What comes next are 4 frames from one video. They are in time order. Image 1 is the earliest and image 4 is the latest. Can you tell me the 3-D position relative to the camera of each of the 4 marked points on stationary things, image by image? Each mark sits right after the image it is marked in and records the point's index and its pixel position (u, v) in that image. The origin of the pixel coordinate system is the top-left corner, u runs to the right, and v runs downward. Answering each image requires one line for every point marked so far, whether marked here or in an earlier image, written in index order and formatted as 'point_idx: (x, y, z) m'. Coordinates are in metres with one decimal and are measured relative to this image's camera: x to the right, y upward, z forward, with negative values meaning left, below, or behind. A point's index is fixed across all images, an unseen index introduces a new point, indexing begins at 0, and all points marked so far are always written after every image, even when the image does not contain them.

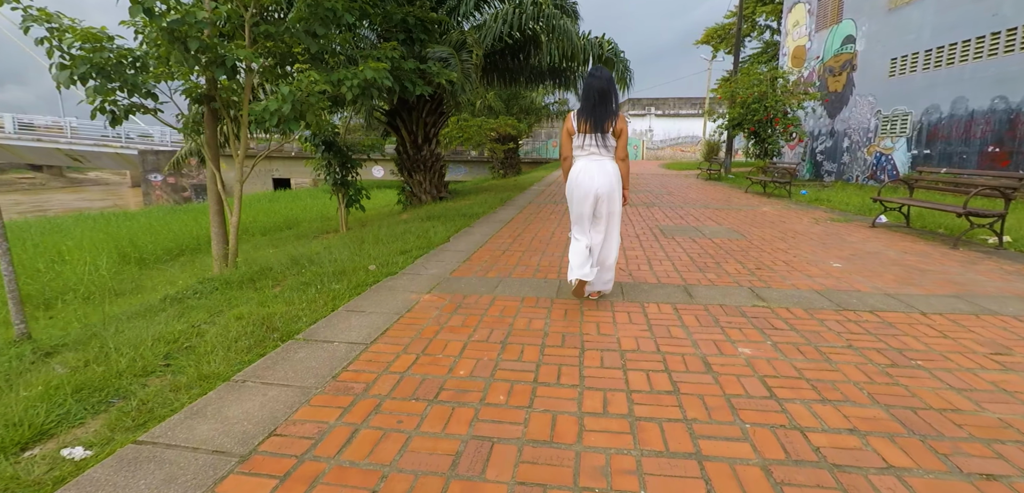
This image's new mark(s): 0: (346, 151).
0: (-2.7, +1.5, +7.5) m
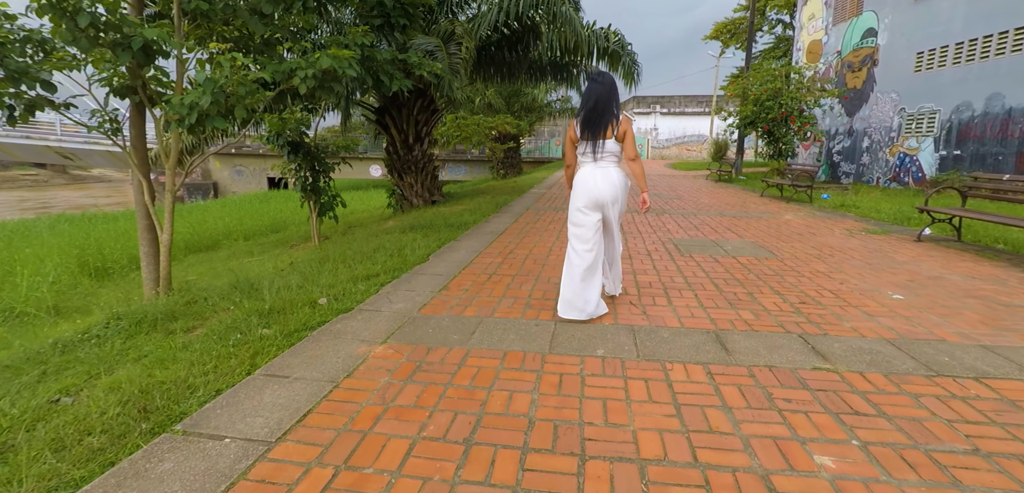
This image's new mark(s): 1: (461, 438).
0: (-2.8, +1.3, +6.6) m
1: (-0.2, -0.8, +2.0) m
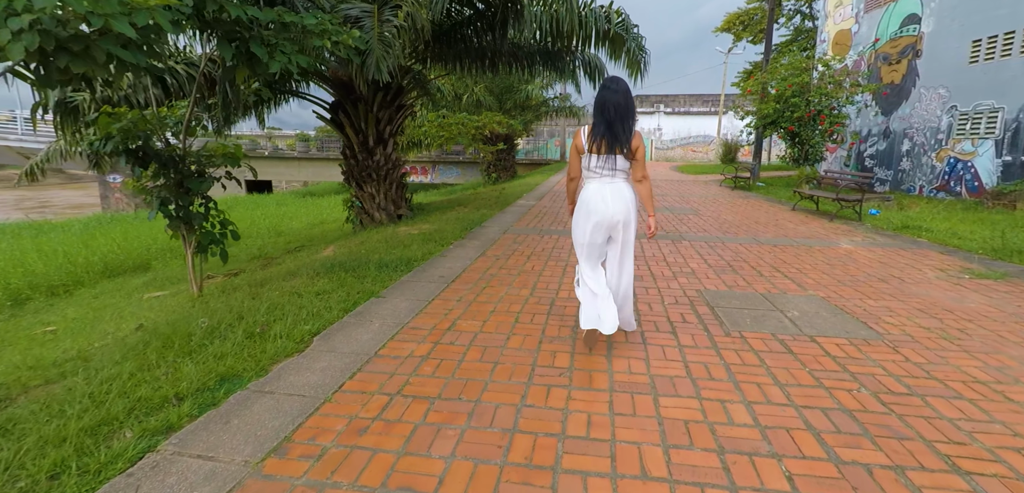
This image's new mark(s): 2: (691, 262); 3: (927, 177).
0: (-3.2, +0.8, +4.6) m
1: (-0.7, -1.3, 0.0) m
2: (+2.1, -0.2, +5.5) m
3: (+11.6, +1.9, +13.0) m
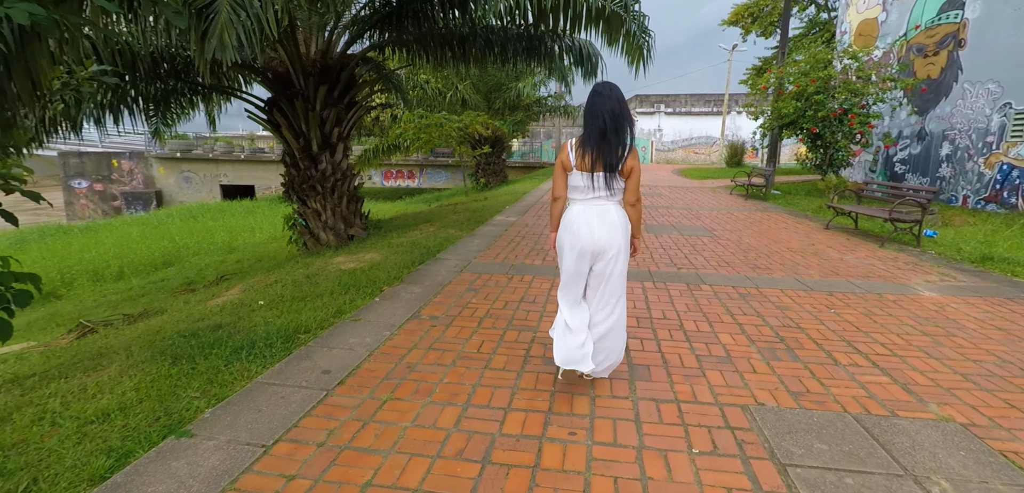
0: (-3.6, +0.3, +2.8) m
1: (-1.1, -1.8, -1.8) m
2: (+1.6, -0.7, +3.7) m
3: (+11.1, +1.4, +11.2) m
